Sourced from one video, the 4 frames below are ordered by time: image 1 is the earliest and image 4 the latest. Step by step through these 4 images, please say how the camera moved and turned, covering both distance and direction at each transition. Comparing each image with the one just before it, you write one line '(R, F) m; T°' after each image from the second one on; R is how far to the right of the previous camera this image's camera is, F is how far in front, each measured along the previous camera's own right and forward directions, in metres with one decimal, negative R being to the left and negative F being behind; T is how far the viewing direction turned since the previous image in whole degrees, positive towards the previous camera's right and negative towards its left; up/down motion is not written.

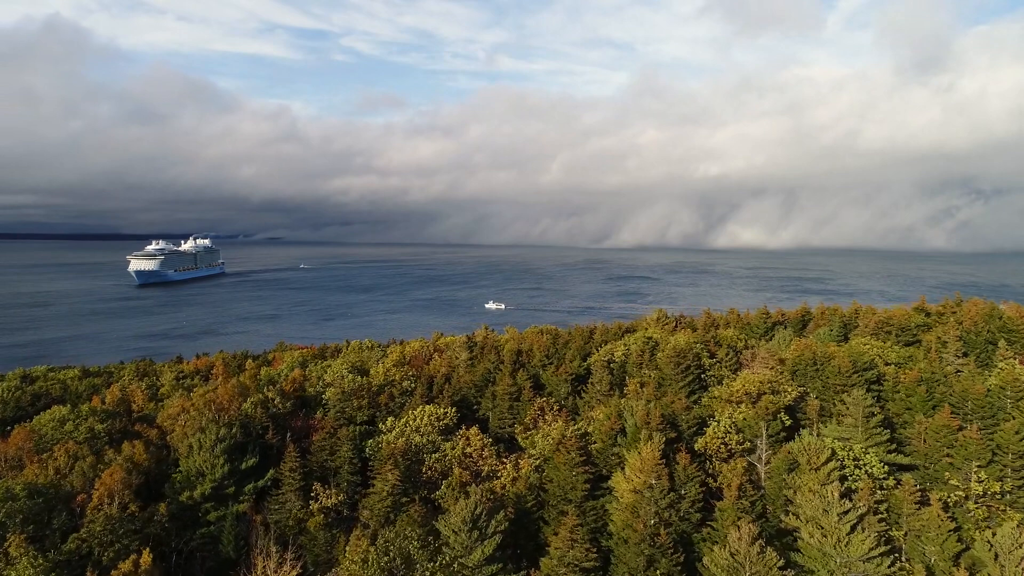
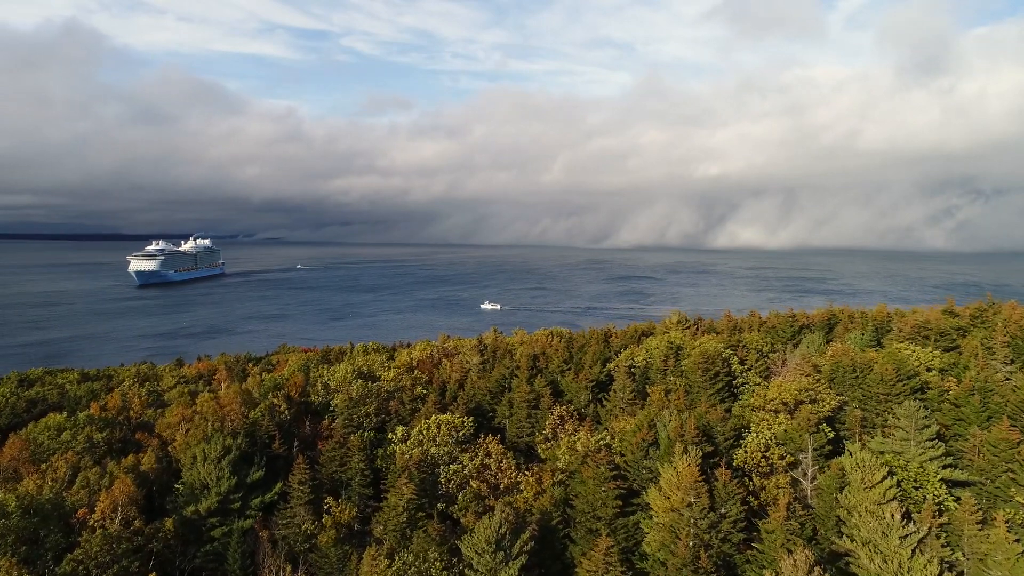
(-1.0, +1.6) m; 0°
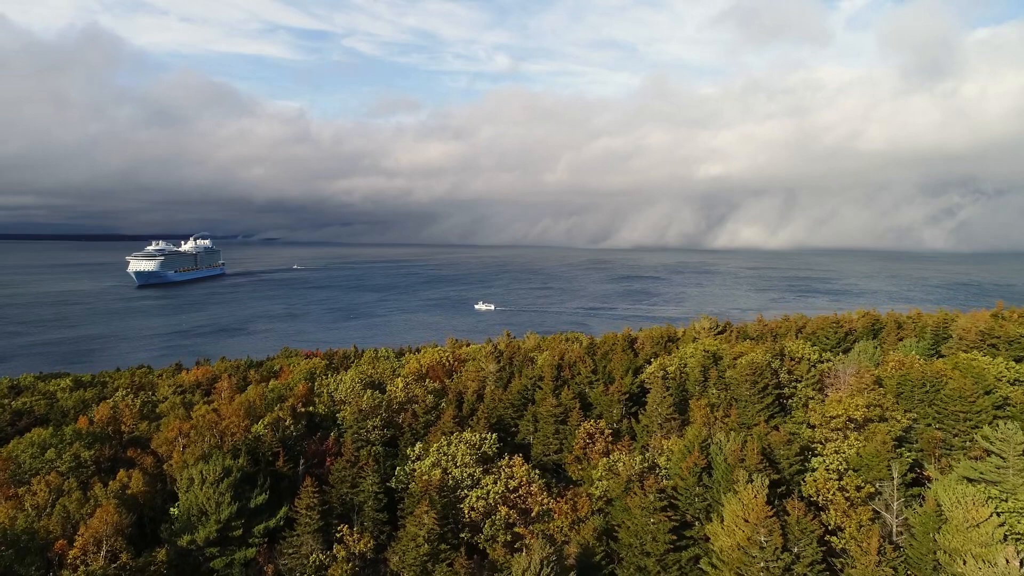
(-1.3, +2.9) m; 0°
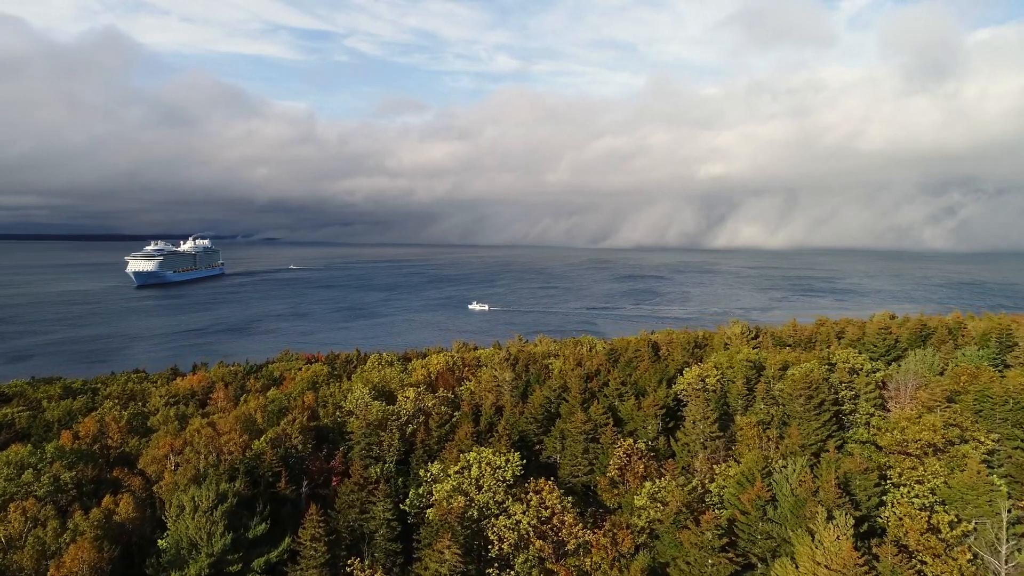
(-1.2, +2.9) m; 0°
